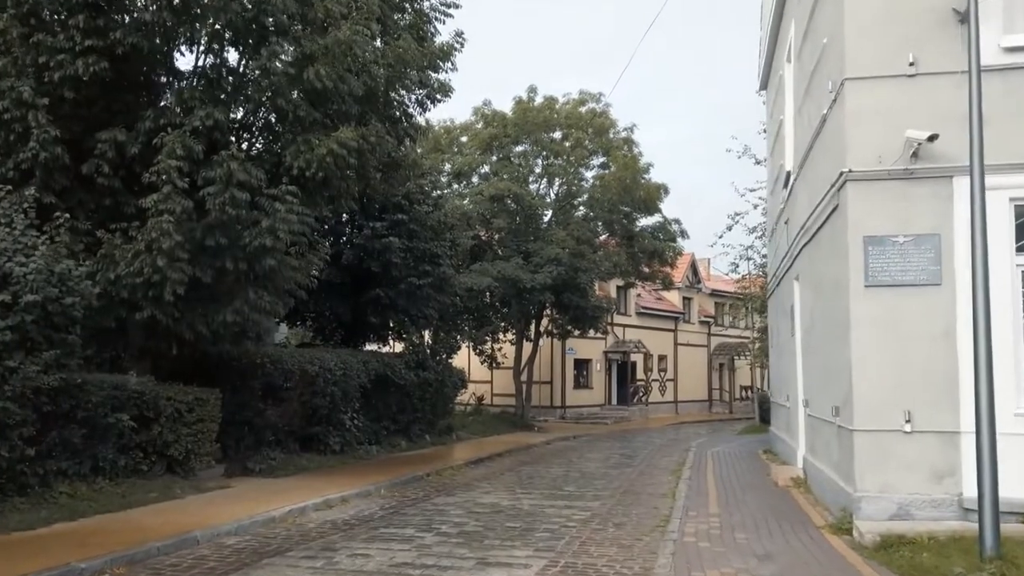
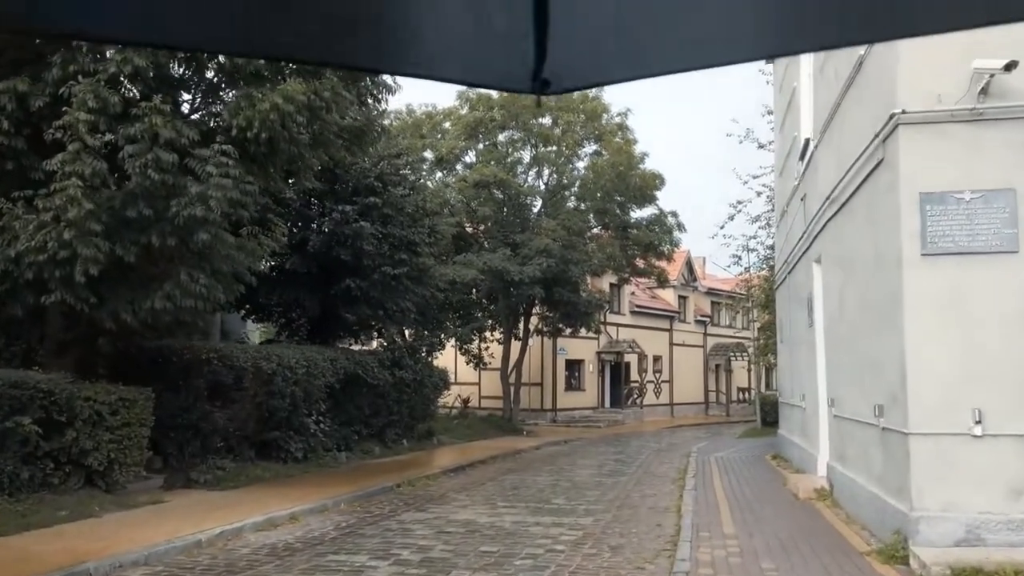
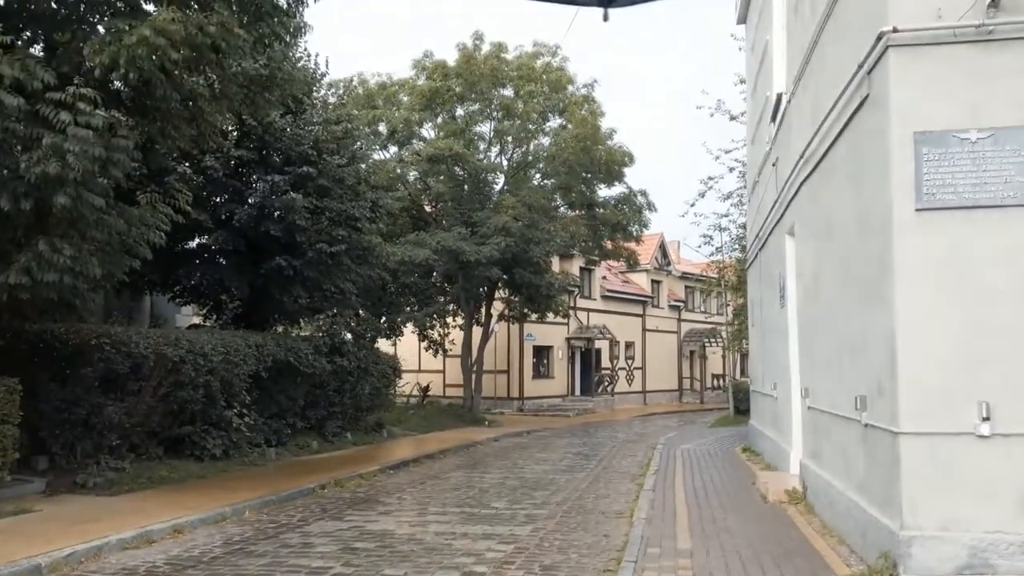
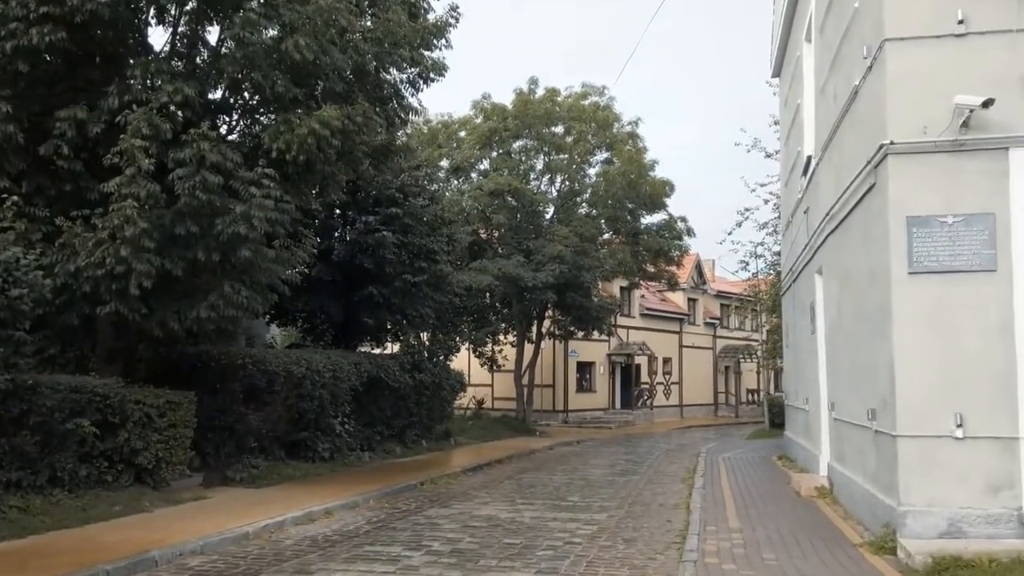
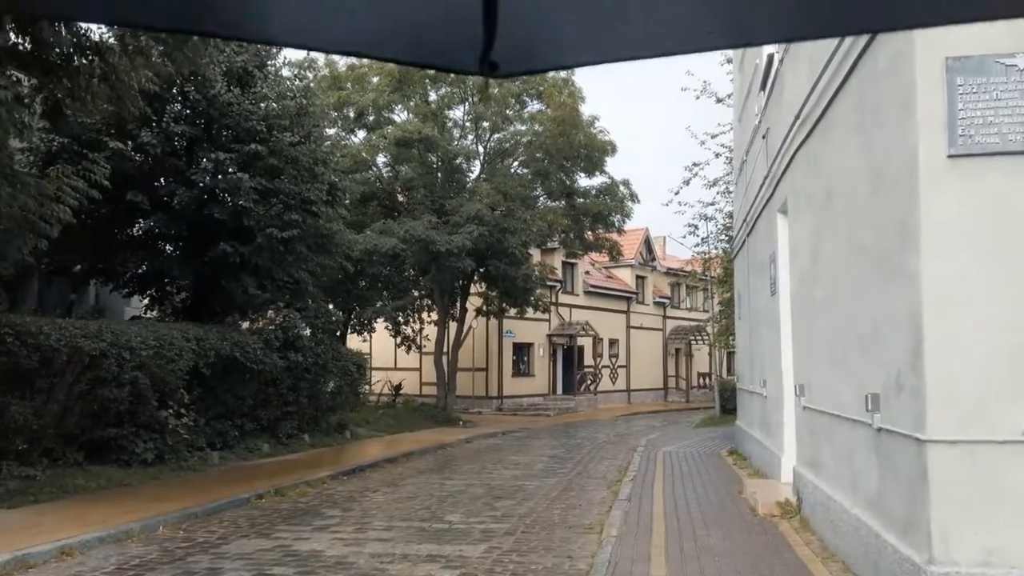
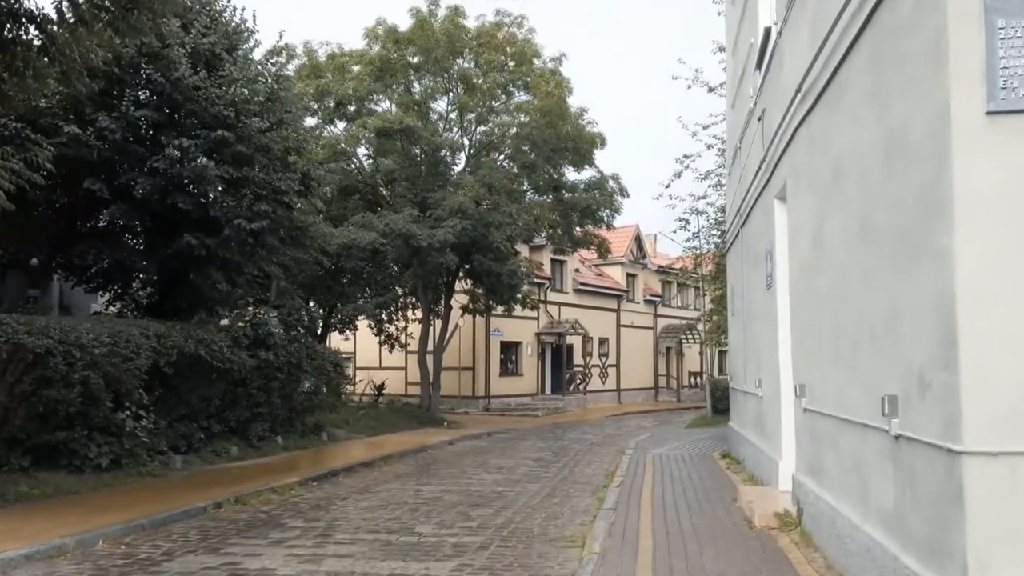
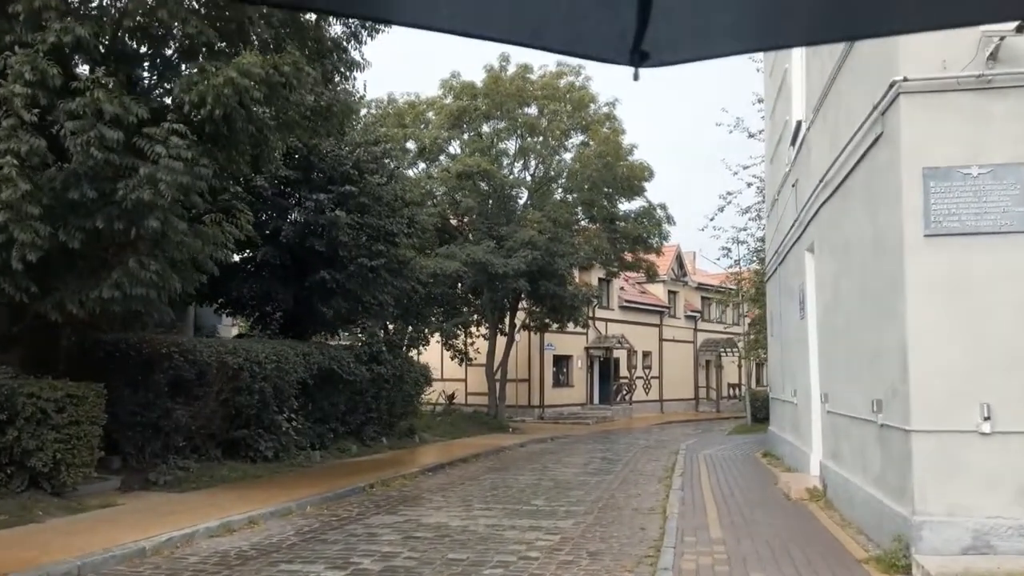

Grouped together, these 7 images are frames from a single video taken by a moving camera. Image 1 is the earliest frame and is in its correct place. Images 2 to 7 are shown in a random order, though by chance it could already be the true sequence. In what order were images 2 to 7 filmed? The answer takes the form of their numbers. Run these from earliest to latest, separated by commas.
4, 2, 7, 3, 5, 6
